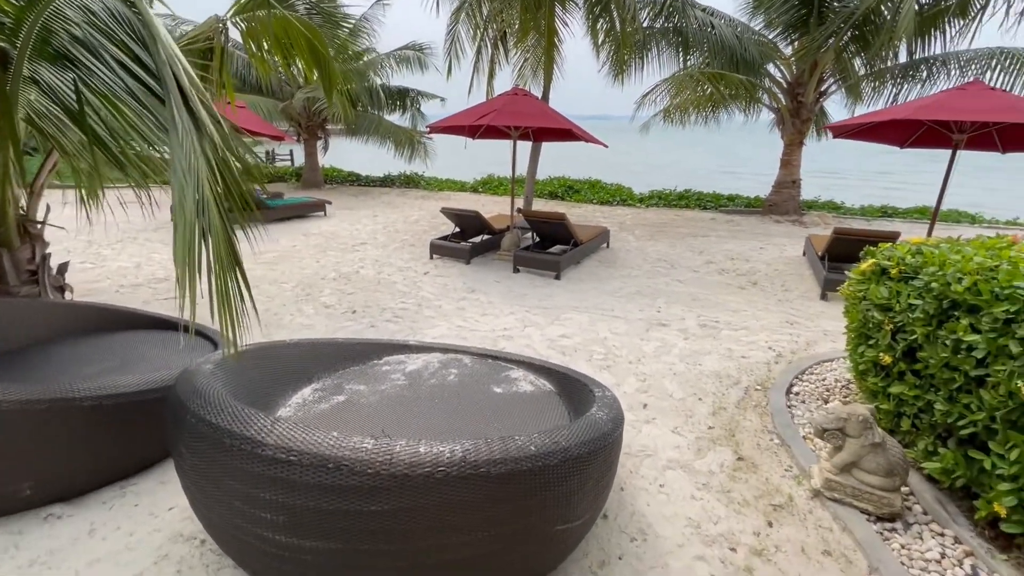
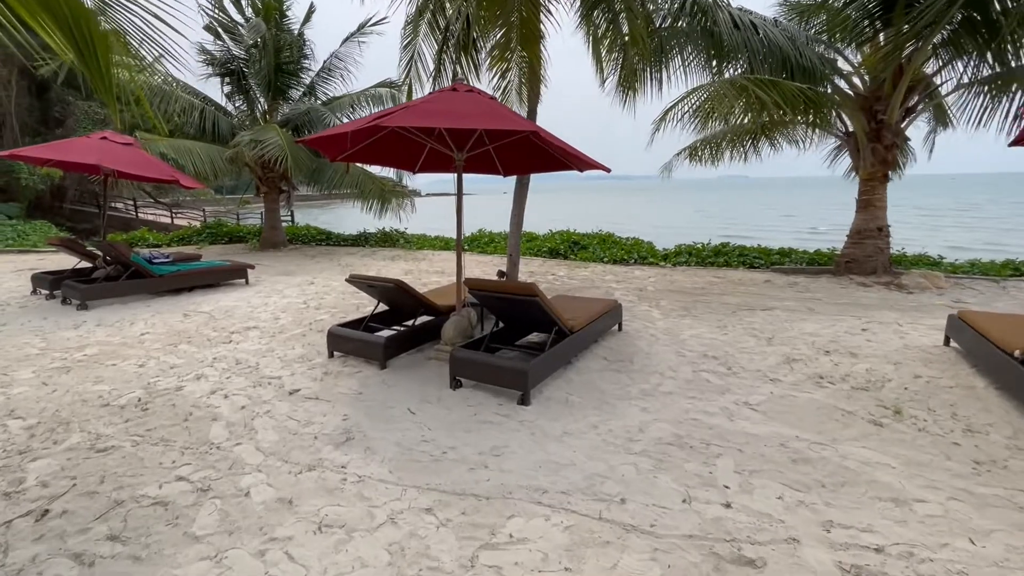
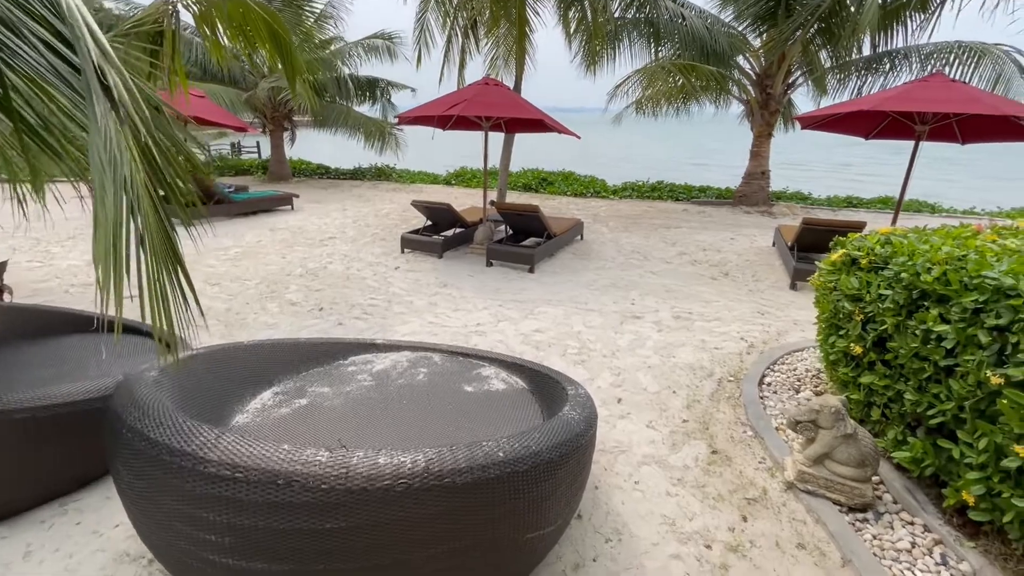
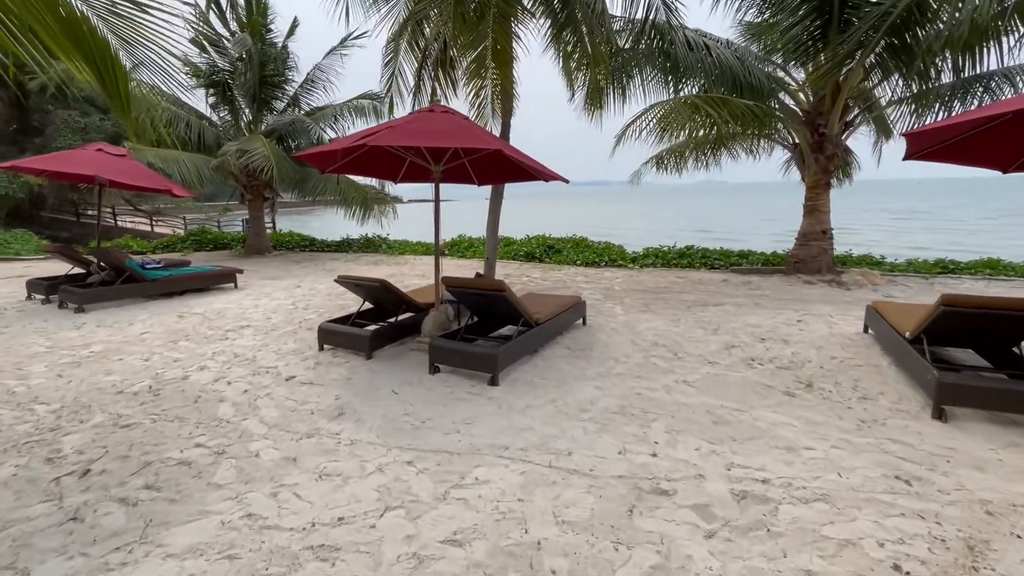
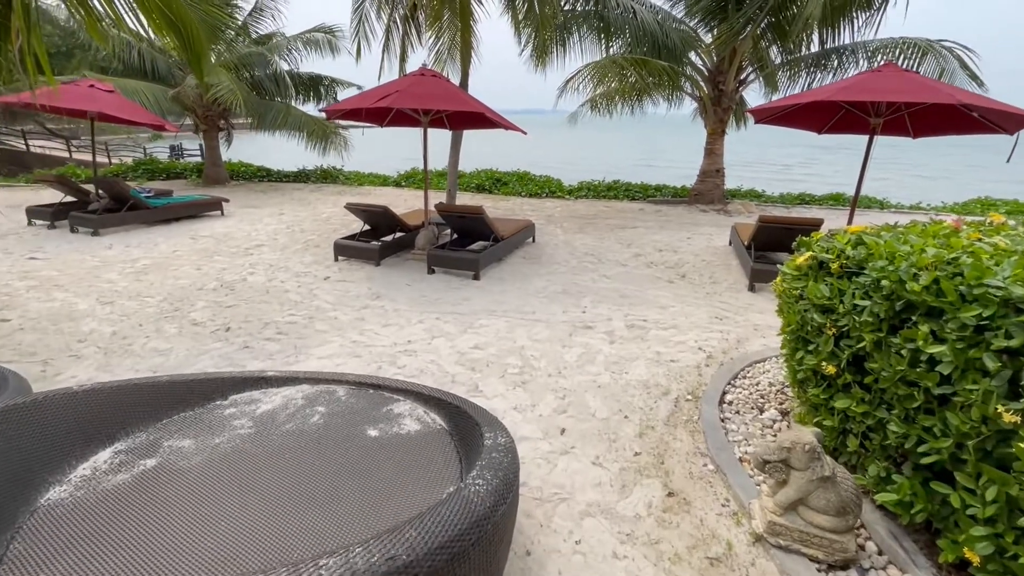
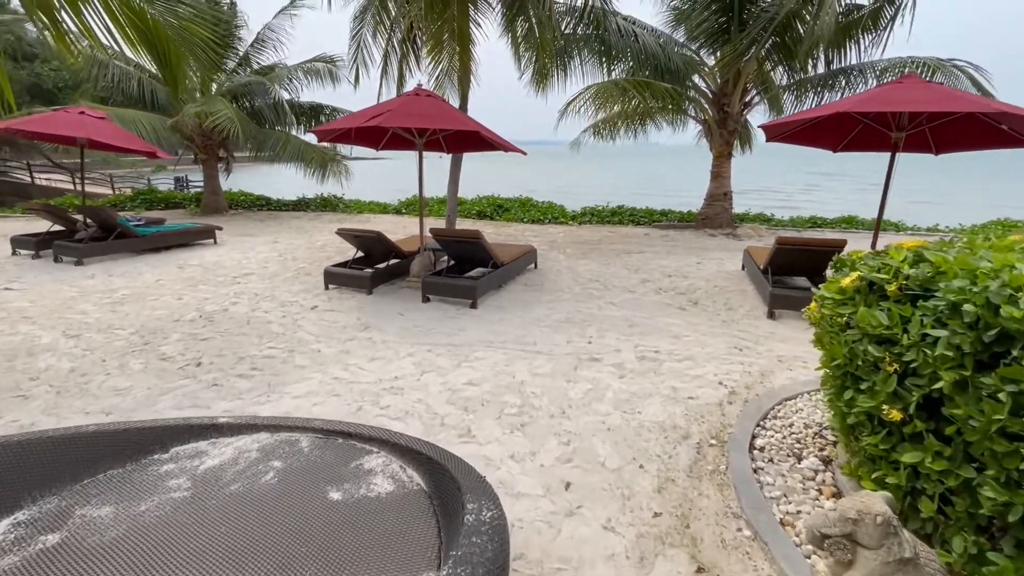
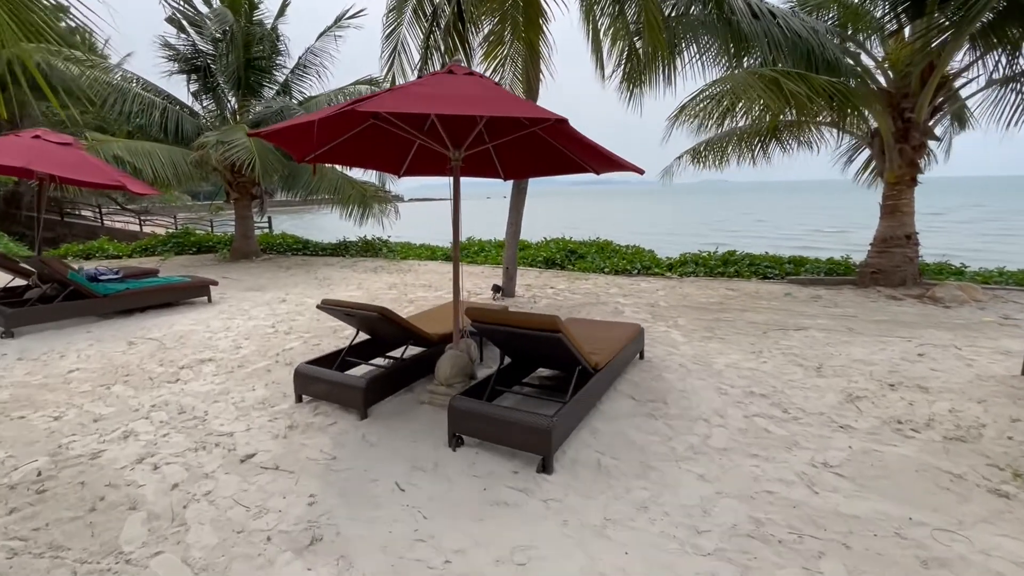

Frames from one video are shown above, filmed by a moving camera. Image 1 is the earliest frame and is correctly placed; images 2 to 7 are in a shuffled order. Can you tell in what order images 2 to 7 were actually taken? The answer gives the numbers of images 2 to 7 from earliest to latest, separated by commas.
3, 5, 6, 4, 2, 7
